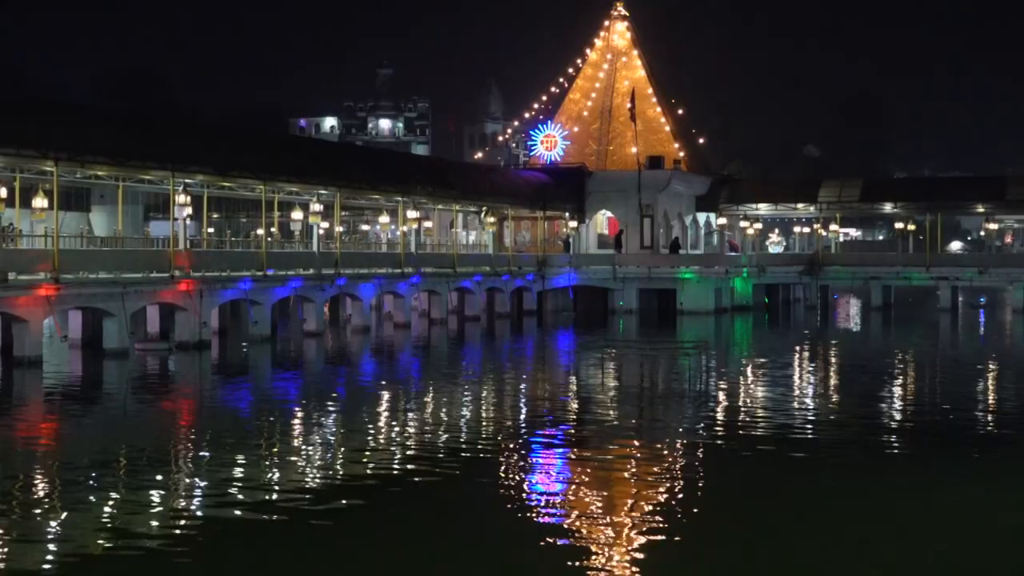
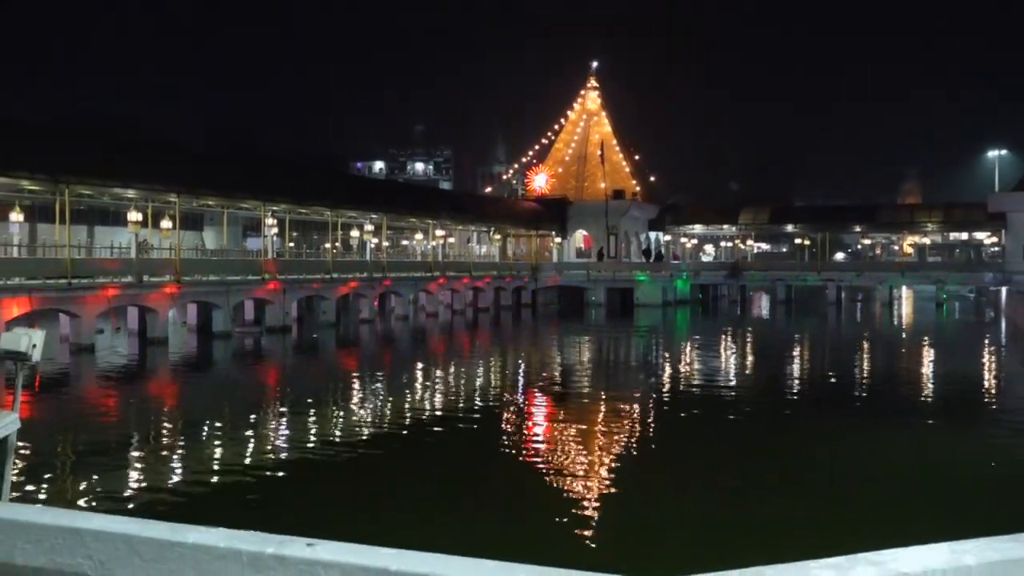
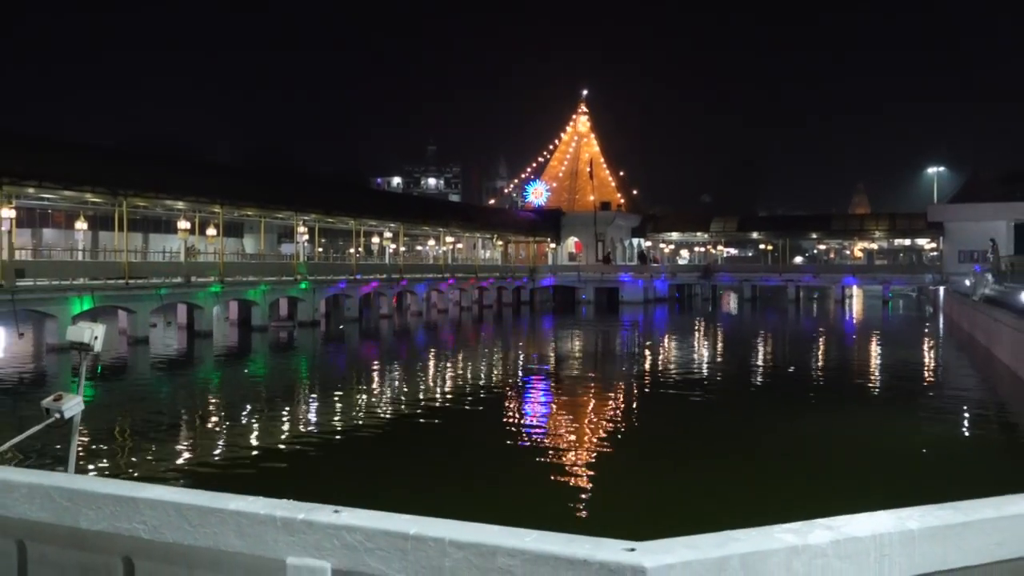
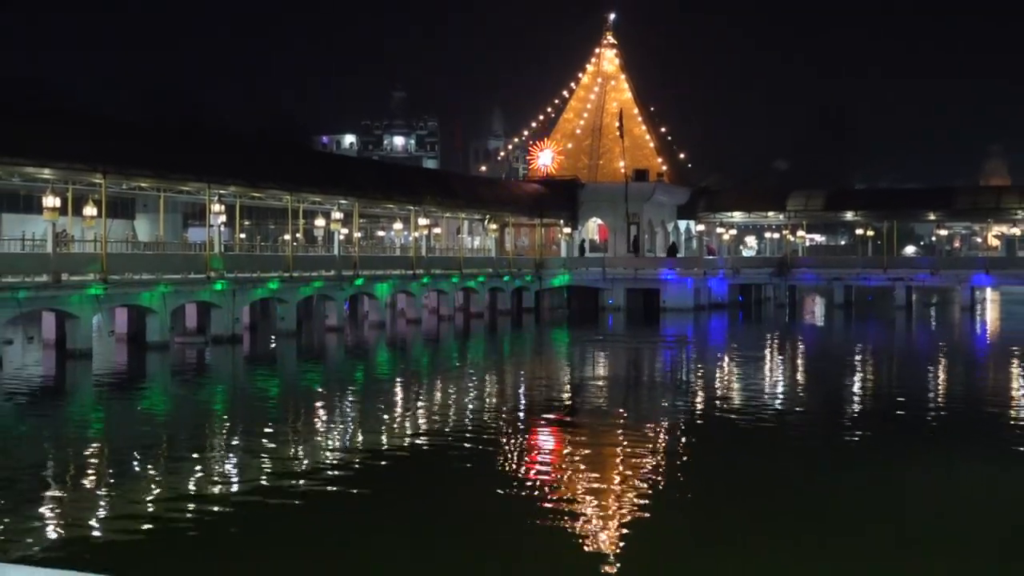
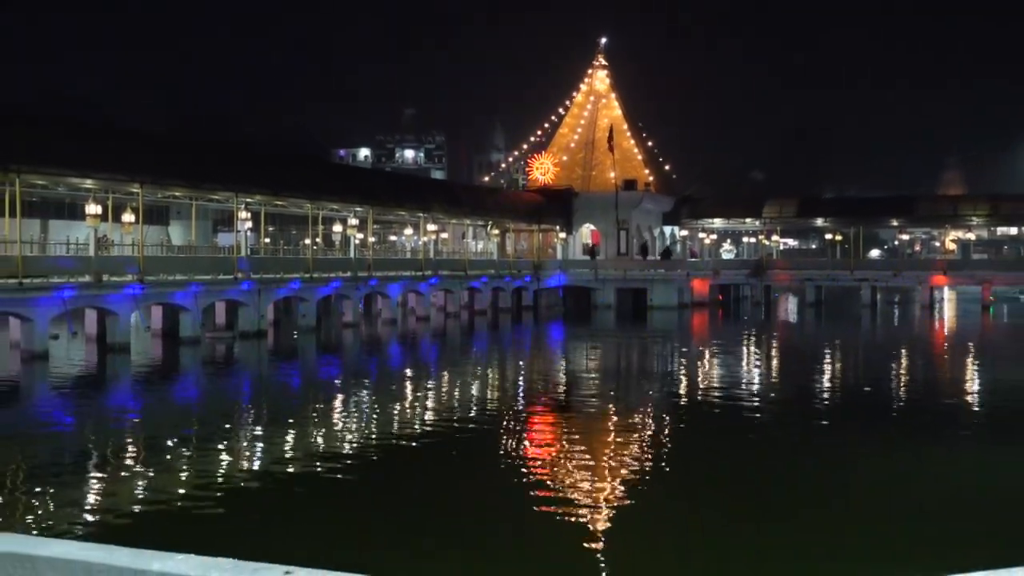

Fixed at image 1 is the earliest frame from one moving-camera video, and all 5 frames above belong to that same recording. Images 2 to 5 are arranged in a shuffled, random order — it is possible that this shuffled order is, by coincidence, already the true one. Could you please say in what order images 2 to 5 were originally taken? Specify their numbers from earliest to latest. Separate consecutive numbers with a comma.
4, 5, 2, 3
